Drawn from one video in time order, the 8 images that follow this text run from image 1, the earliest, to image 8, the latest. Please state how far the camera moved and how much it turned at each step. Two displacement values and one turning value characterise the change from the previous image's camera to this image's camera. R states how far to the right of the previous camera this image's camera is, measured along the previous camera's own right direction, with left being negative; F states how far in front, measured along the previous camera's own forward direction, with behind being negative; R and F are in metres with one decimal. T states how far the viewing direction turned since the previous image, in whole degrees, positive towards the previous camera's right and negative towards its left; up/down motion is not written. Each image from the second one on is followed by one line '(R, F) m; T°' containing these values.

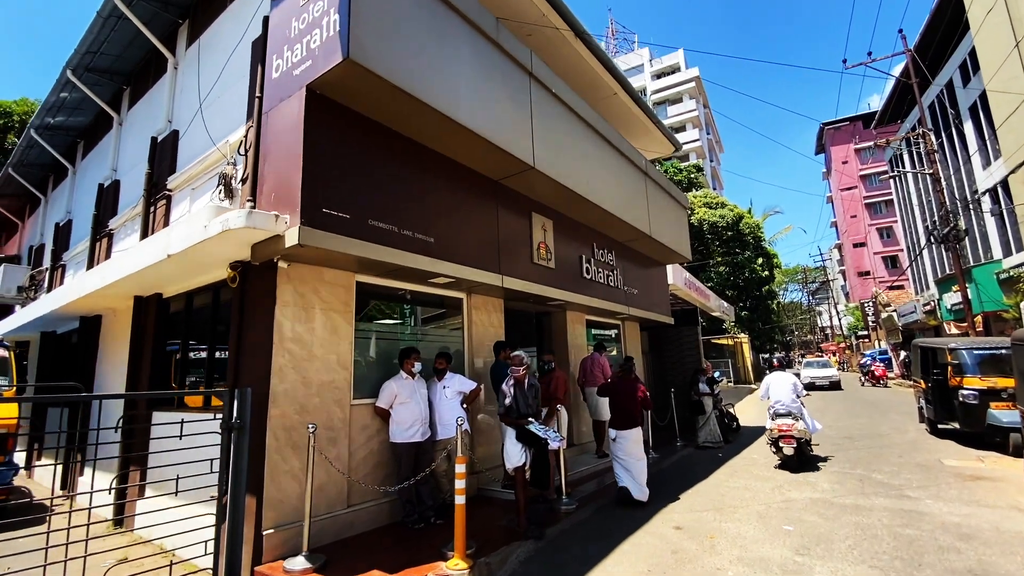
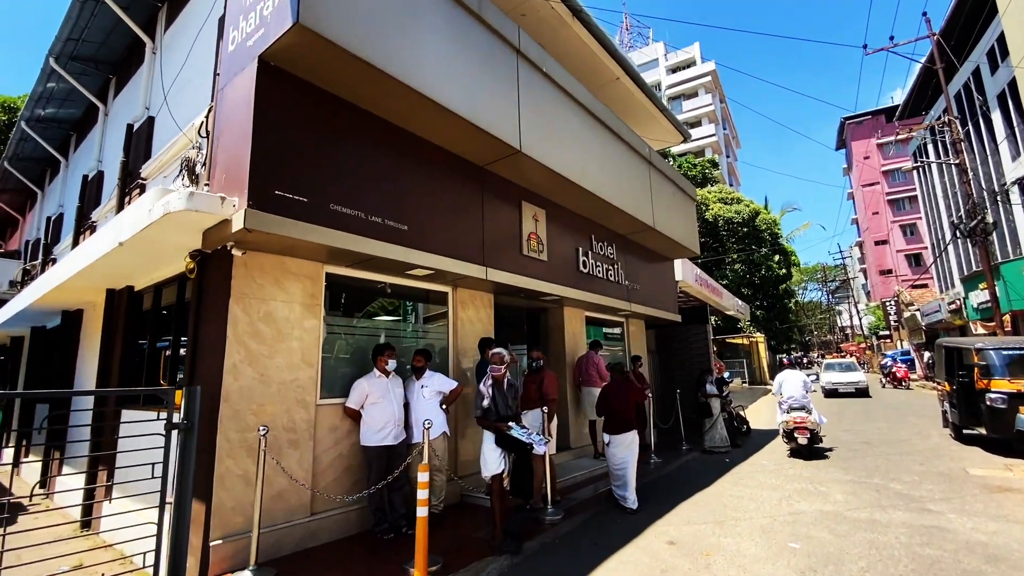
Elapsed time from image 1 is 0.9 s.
(+0.4, +0.5) m; -2°
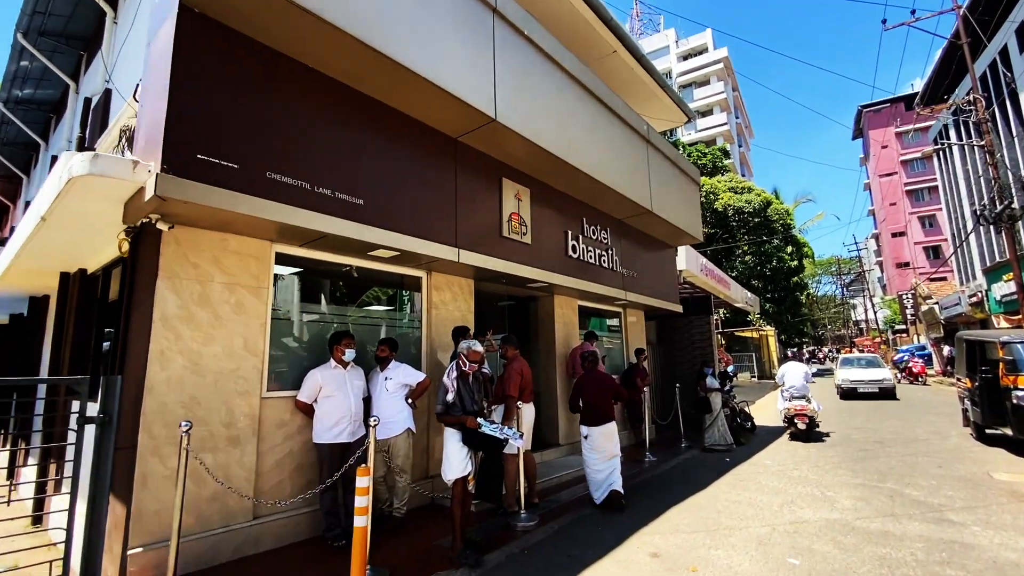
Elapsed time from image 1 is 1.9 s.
(+0.4, +0.6) m; -1°
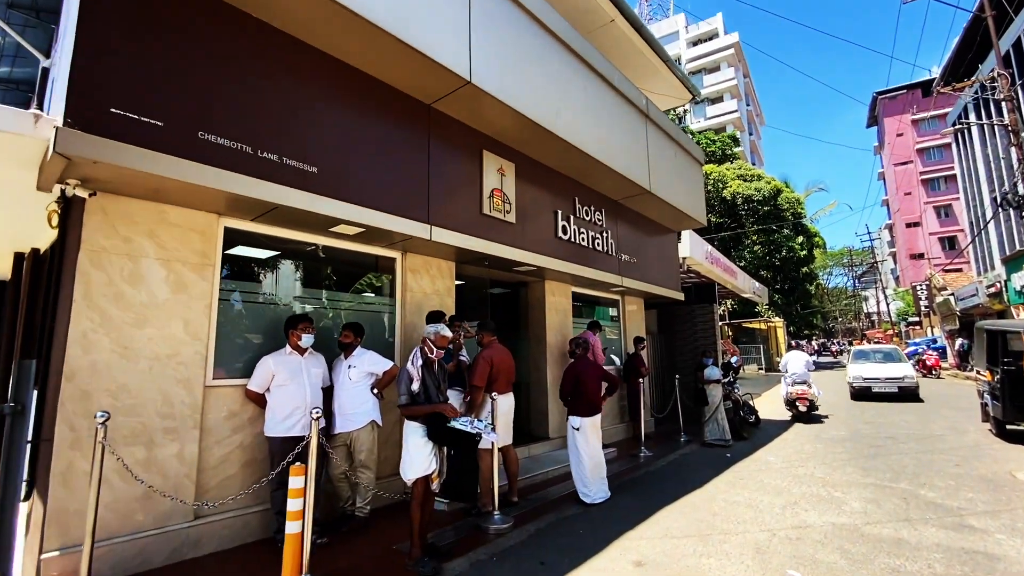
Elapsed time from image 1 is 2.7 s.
(+0.3, +0.5) m; -1°
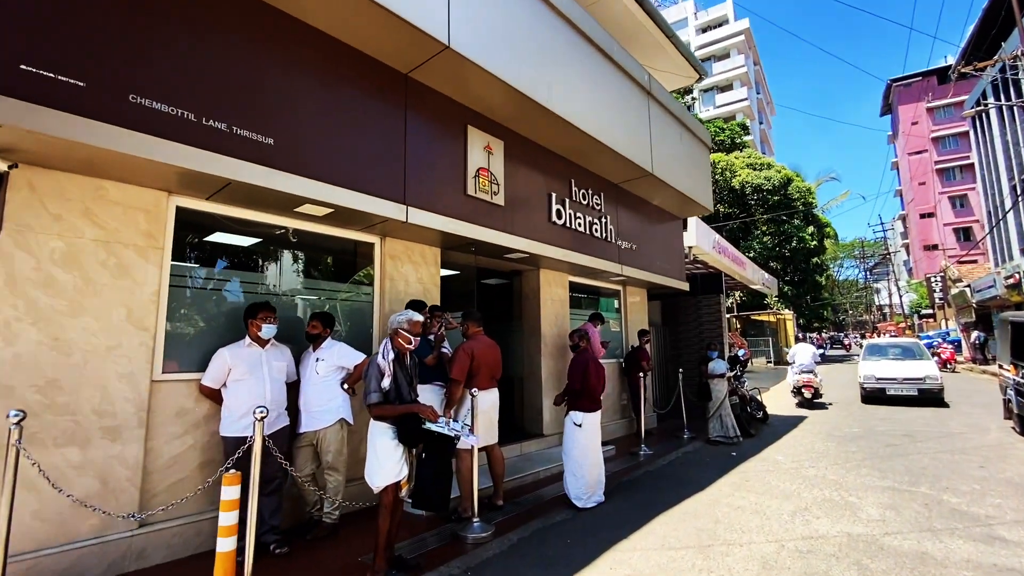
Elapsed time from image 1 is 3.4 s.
(+0.2, +0.5) m; -1°
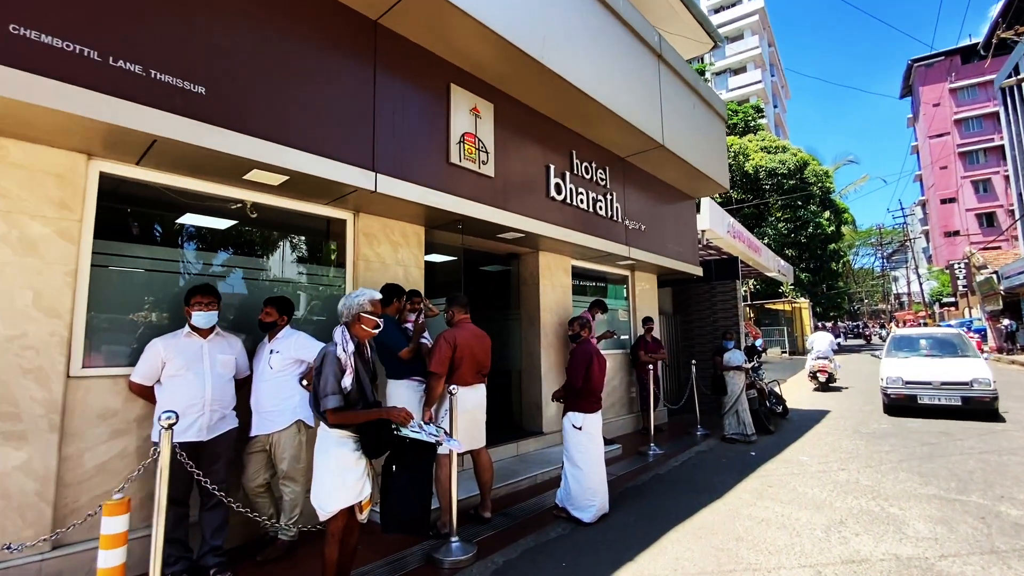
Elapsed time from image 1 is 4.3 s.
(+0.2, +0.7) m; -1°
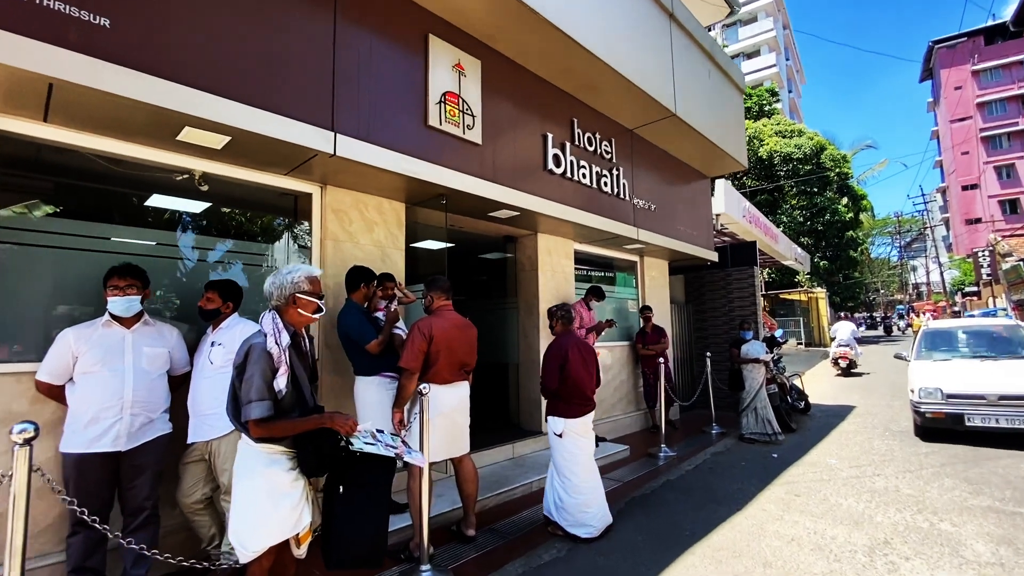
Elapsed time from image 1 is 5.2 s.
(+0.2, +0.6) m; -1°
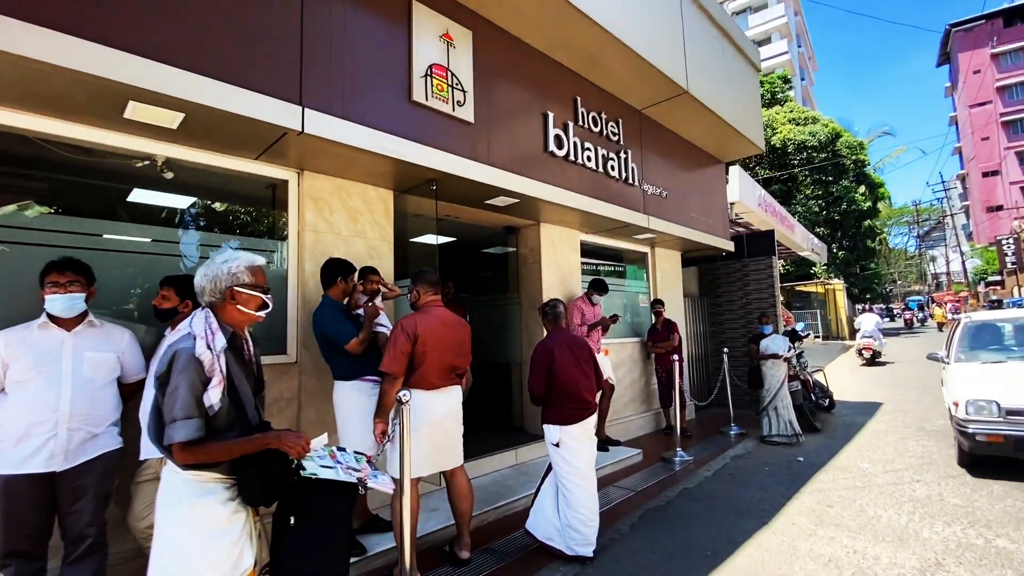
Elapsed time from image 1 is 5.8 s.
(+0.1, +0.4) m; -1°
